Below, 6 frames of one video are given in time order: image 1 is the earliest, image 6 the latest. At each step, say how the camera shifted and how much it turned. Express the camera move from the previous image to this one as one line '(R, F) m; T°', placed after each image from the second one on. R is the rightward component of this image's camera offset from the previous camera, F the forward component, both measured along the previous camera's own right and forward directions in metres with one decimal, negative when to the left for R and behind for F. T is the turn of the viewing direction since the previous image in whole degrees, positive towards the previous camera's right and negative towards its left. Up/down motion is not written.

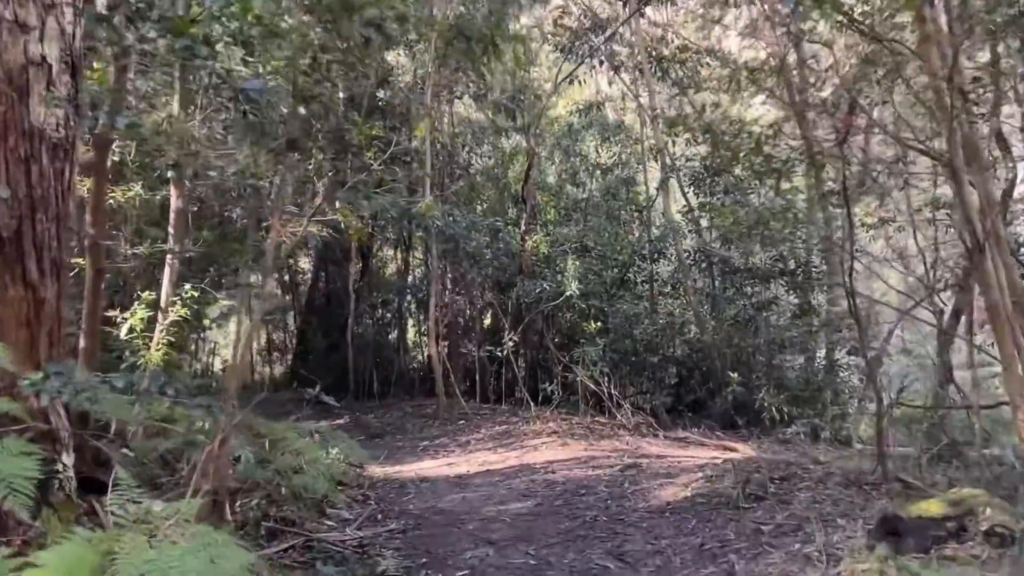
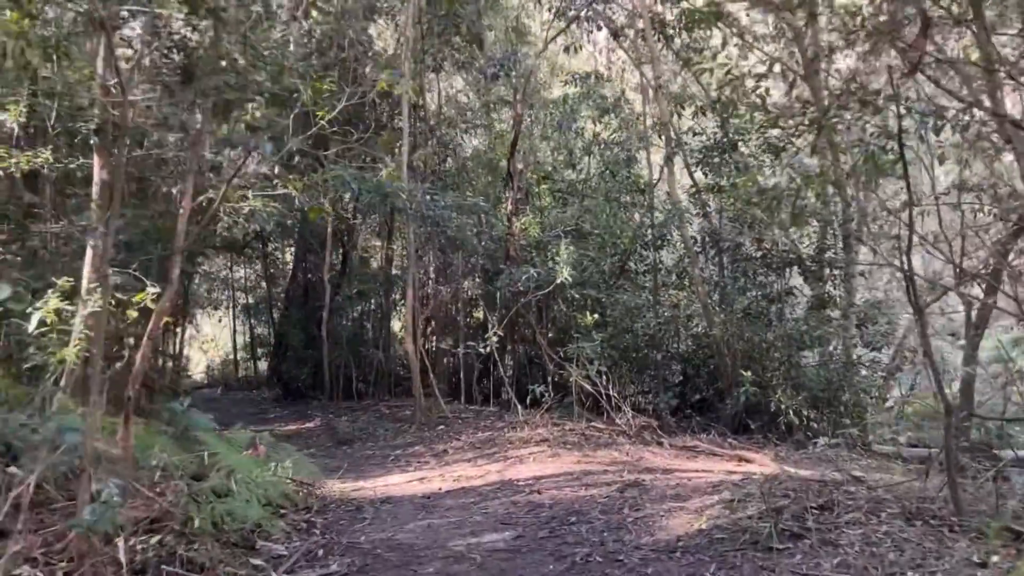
(+0.1, +0.9) m; 0°
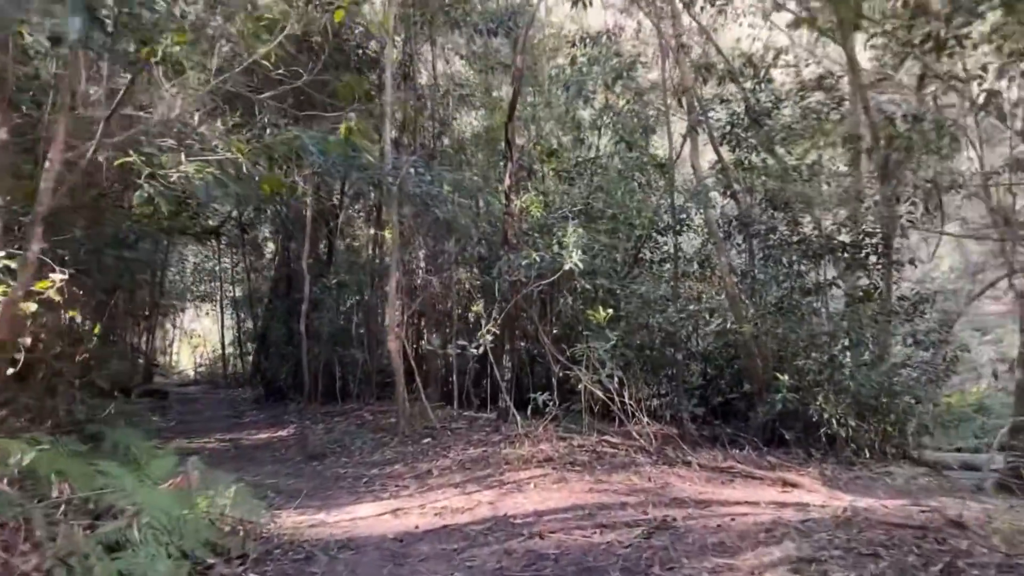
(0.0, +1.0) m; 0°
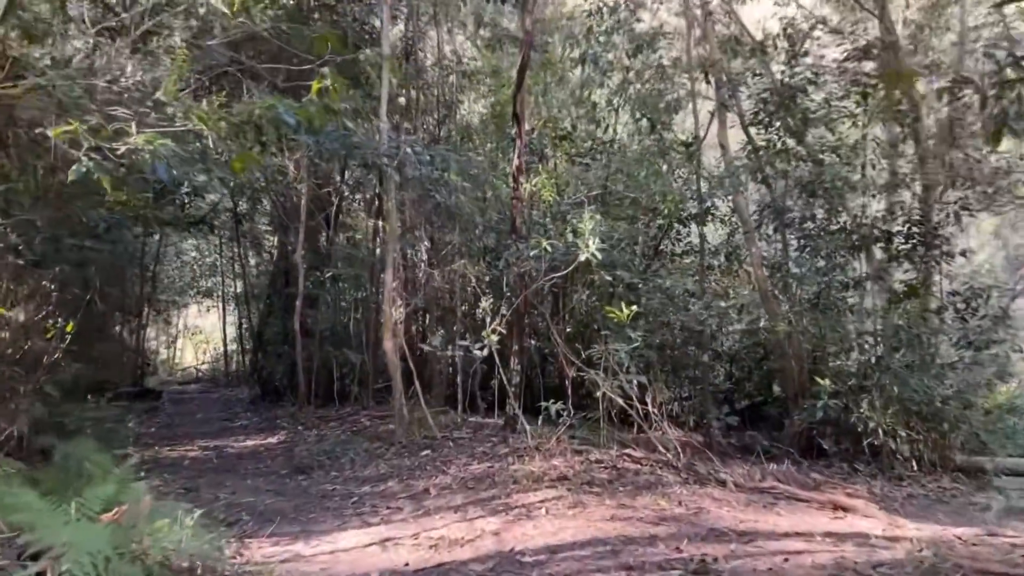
(0.0, +0.6) m; -1°
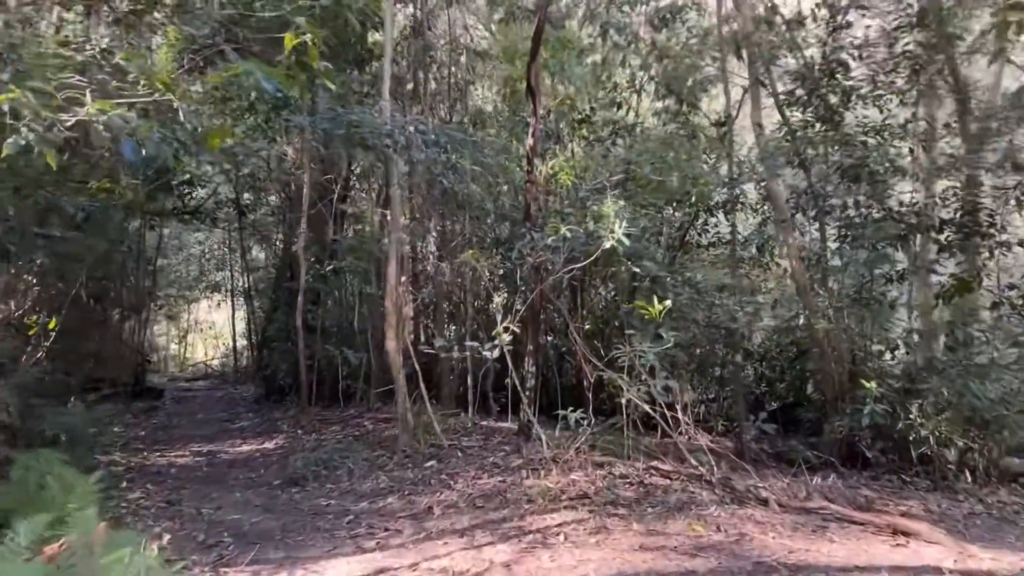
(0.0, +0.5) m; -1°
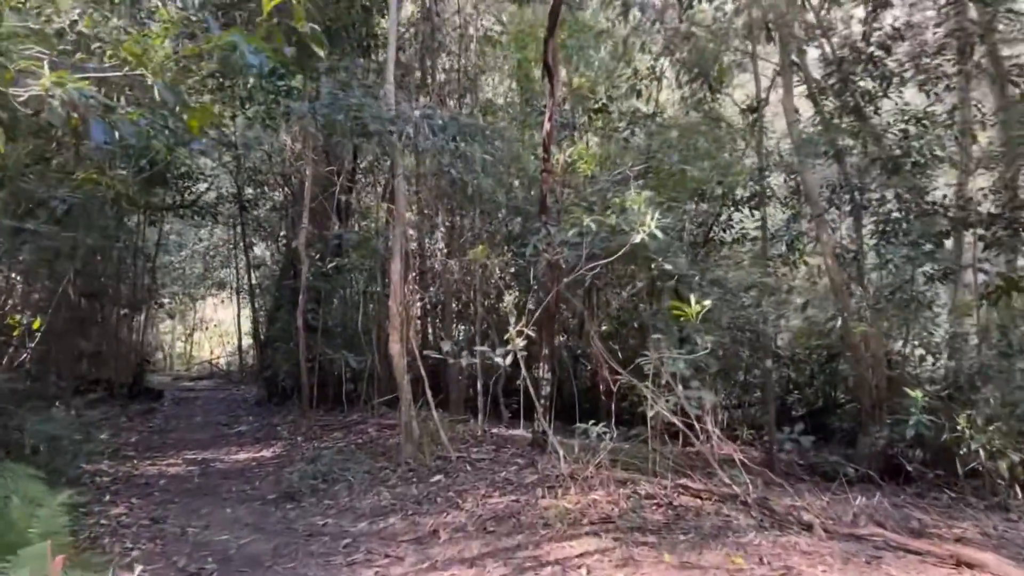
(0.0, +0.4) m; -1°
